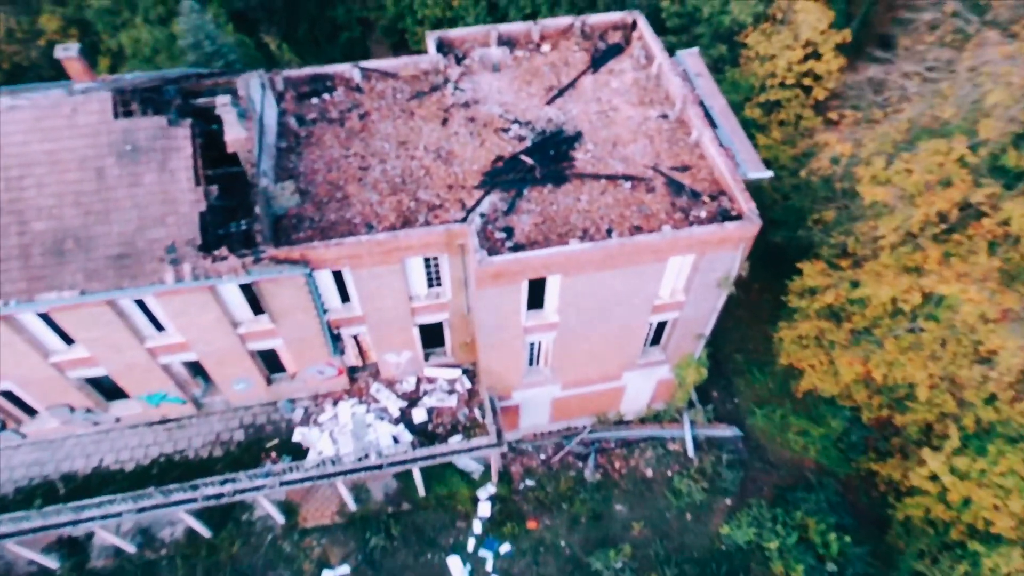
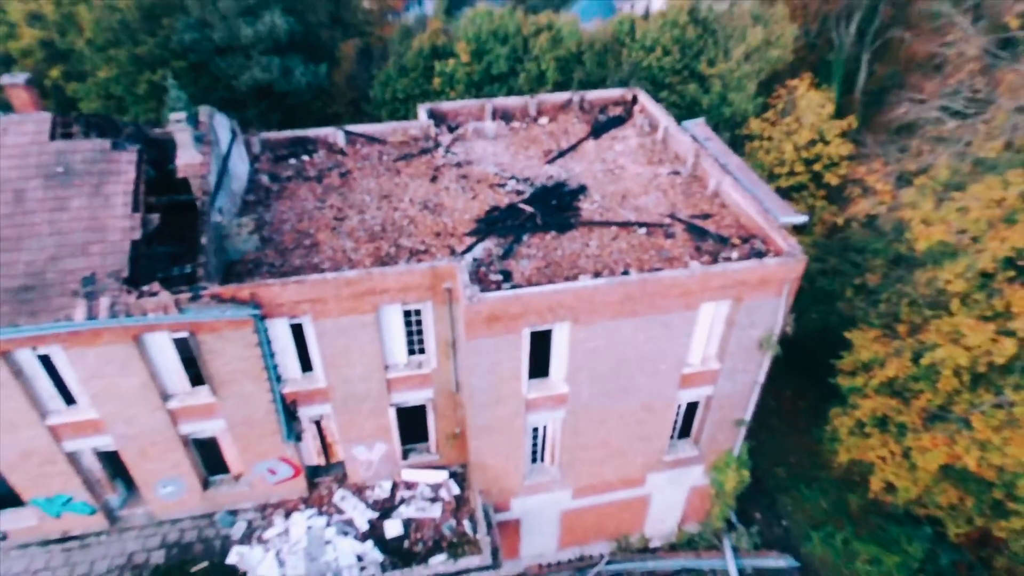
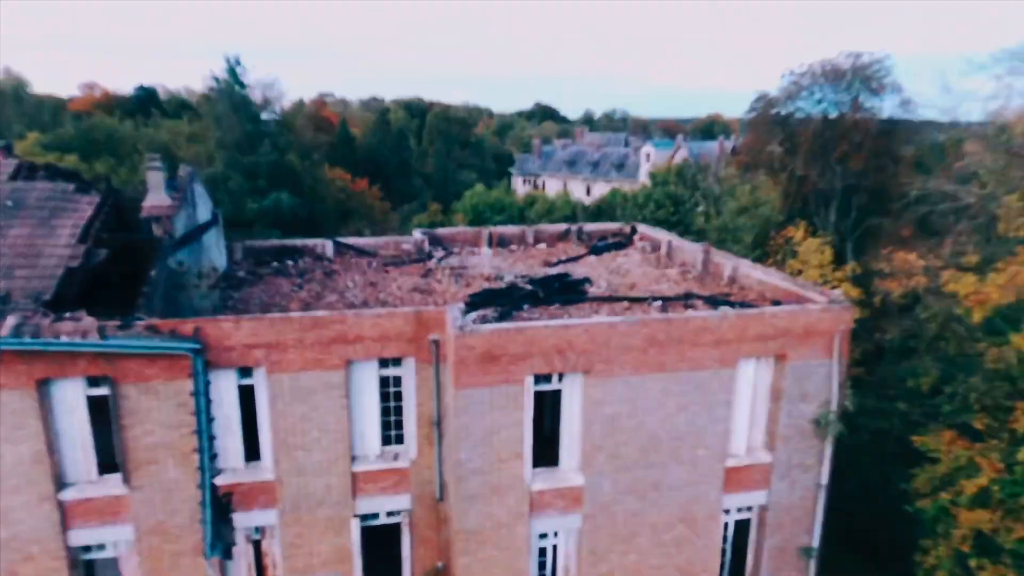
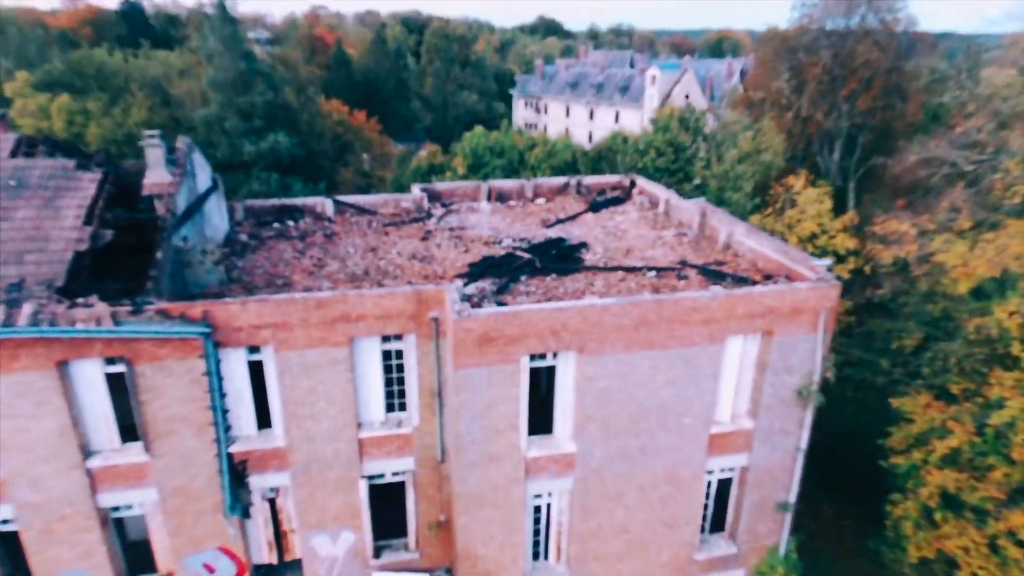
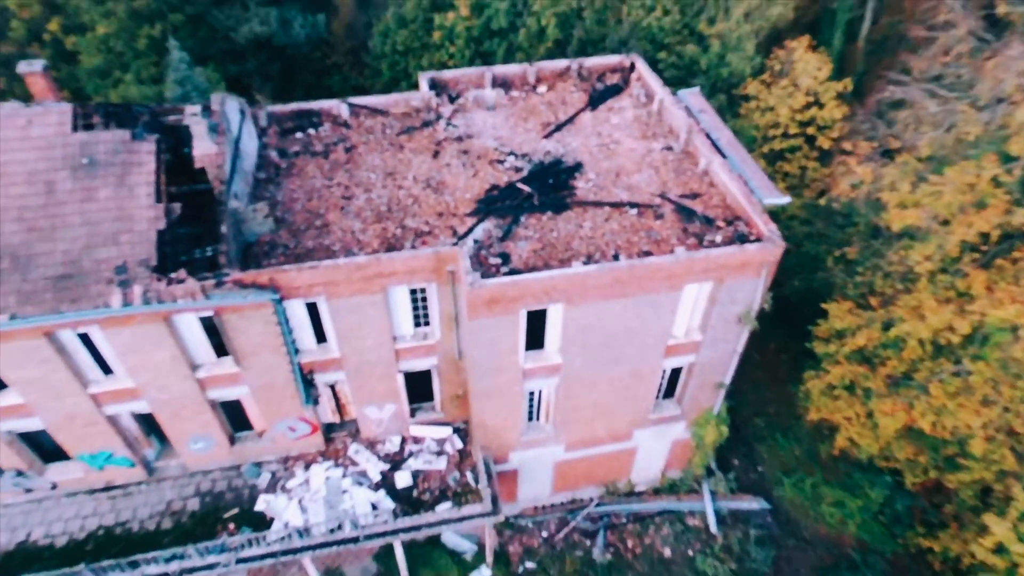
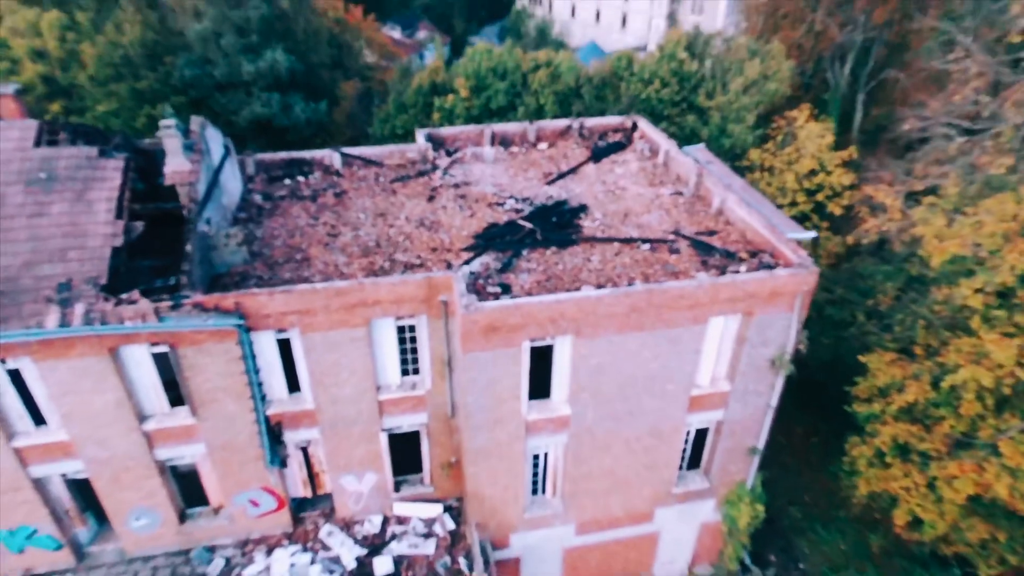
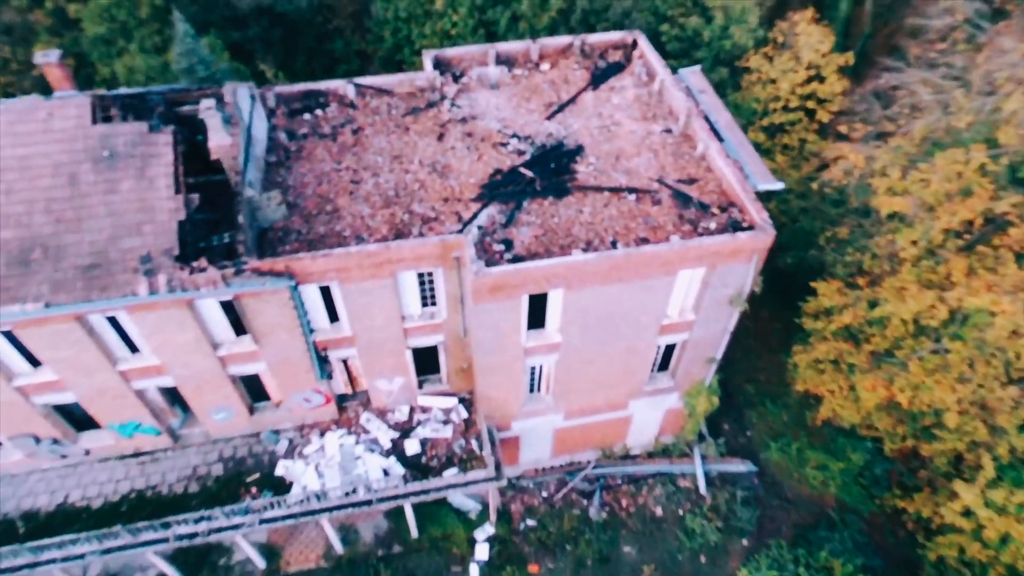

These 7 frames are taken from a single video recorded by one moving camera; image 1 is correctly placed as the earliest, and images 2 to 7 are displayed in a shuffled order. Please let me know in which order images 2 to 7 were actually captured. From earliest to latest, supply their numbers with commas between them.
7, 5, 2, 6, 4, 3
